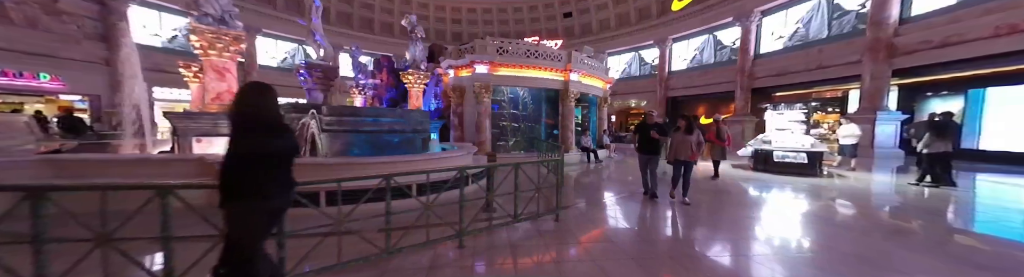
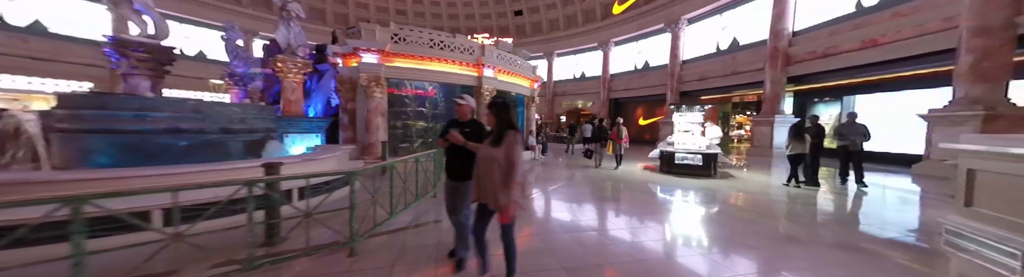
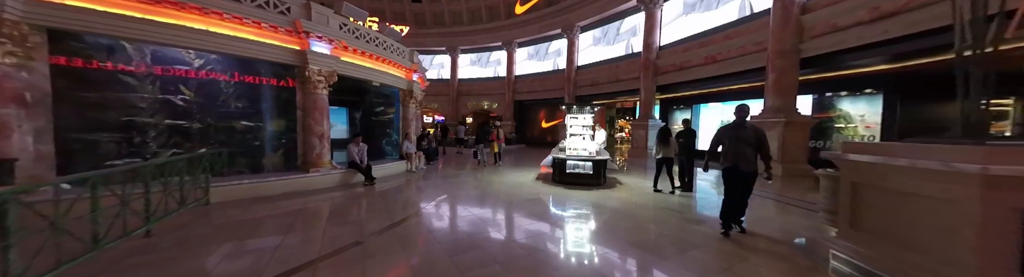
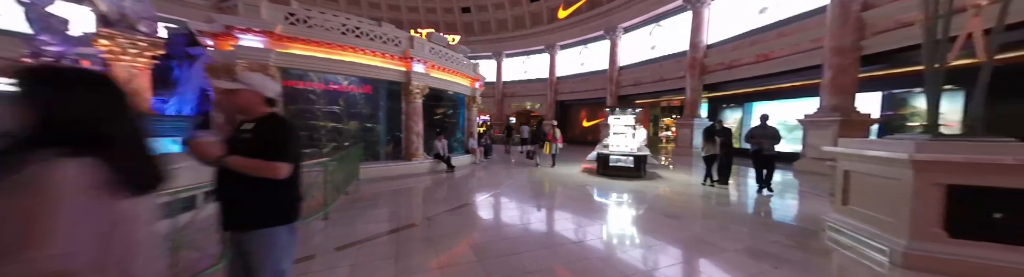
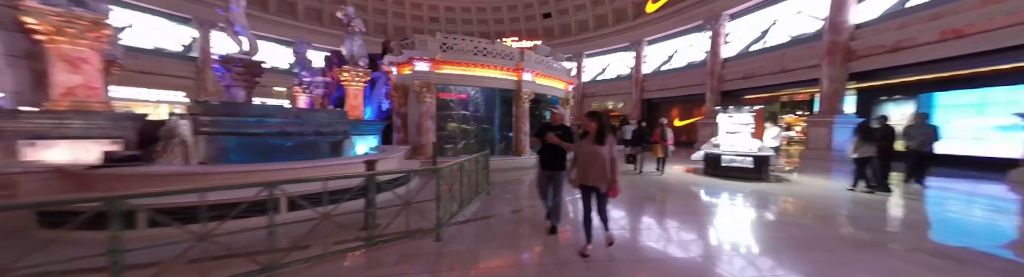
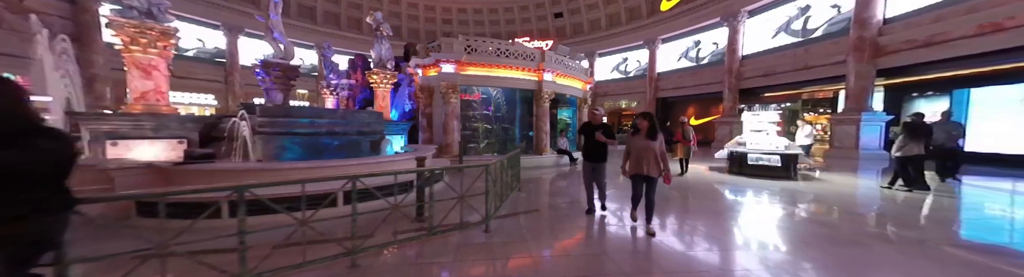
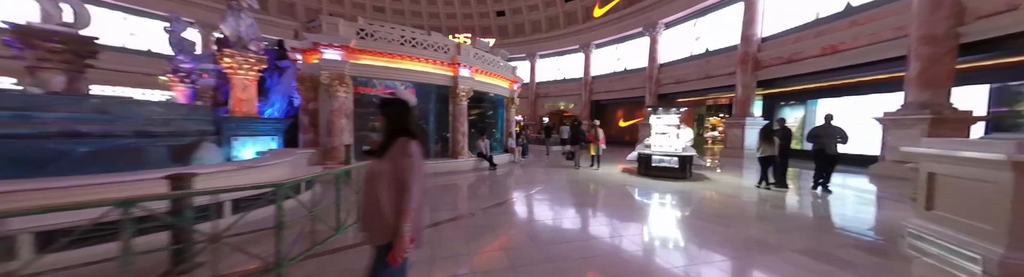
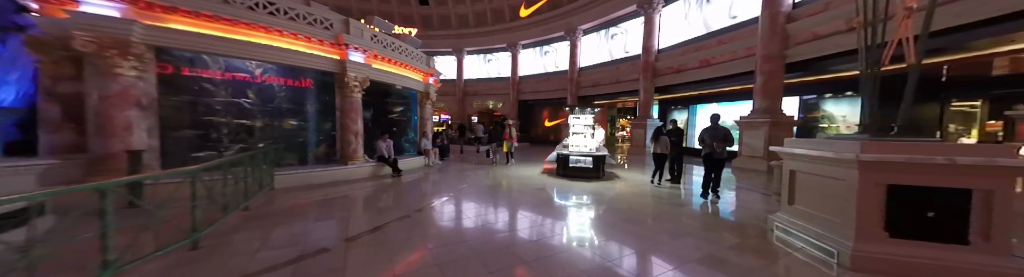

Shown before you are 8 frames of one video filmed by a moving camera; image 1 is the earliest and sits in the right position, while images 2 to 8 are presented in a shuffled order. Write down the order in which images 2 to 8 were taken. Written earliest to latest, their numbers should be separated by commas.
6, 5, 2, 7, 4, 8, 3
